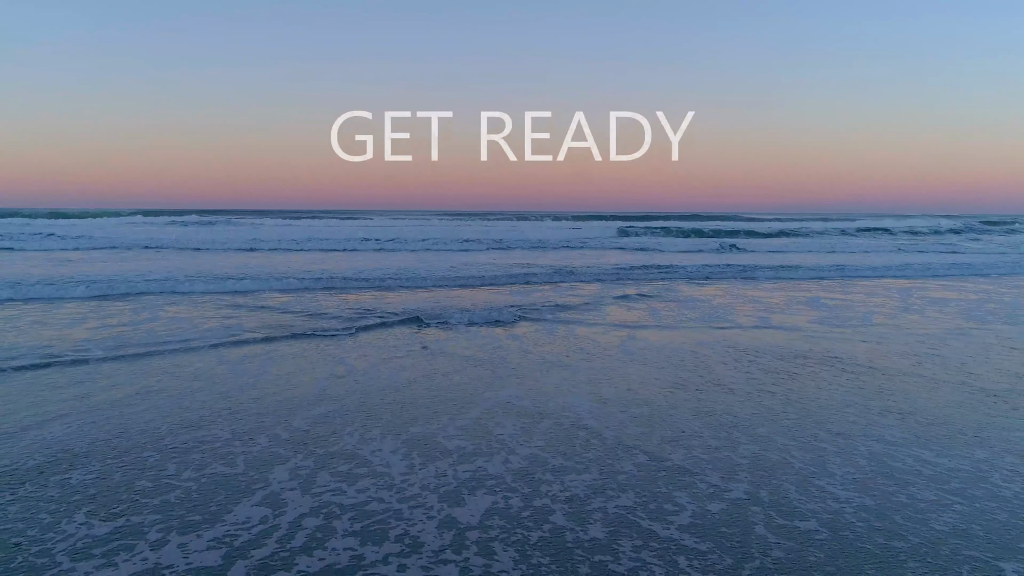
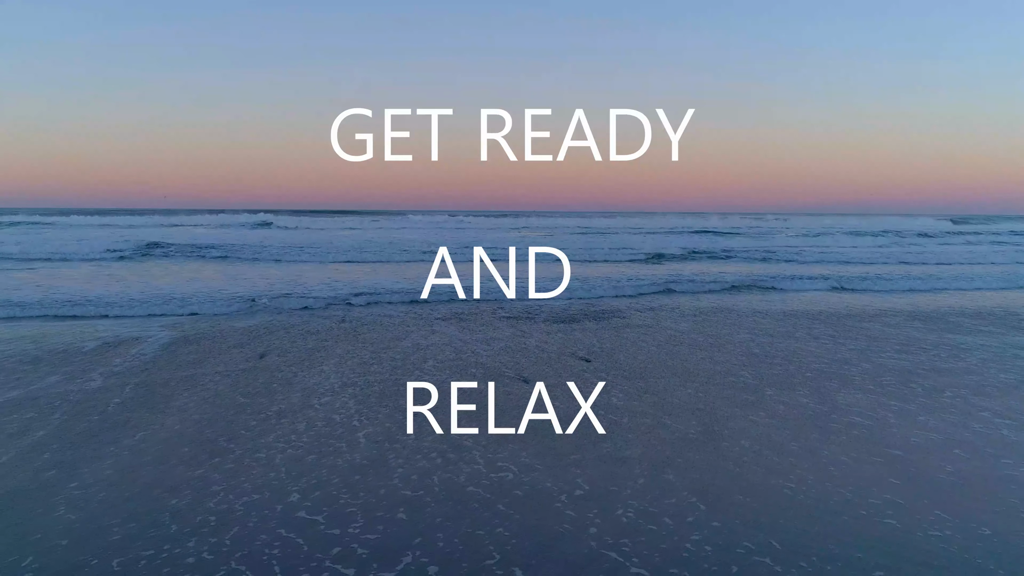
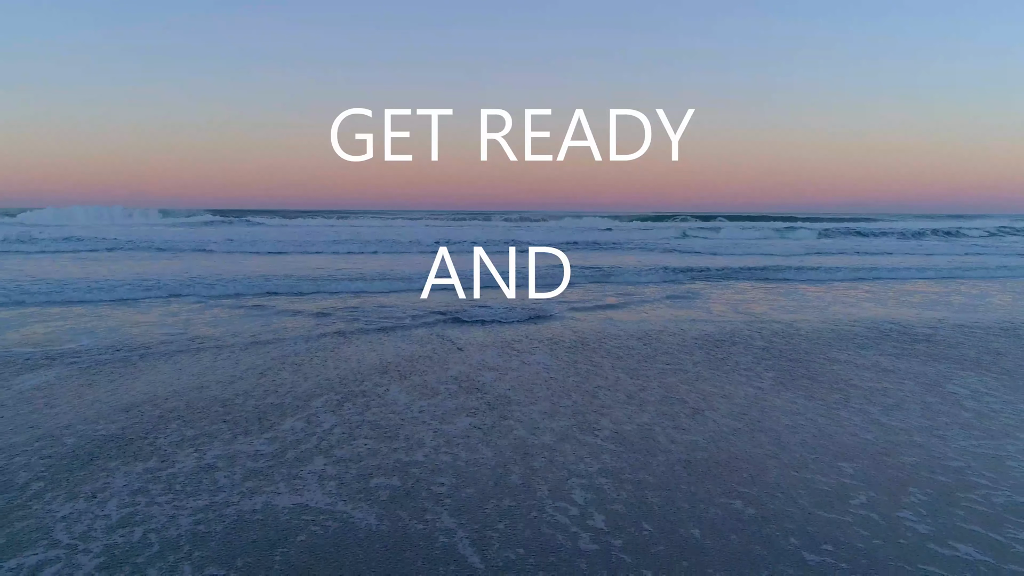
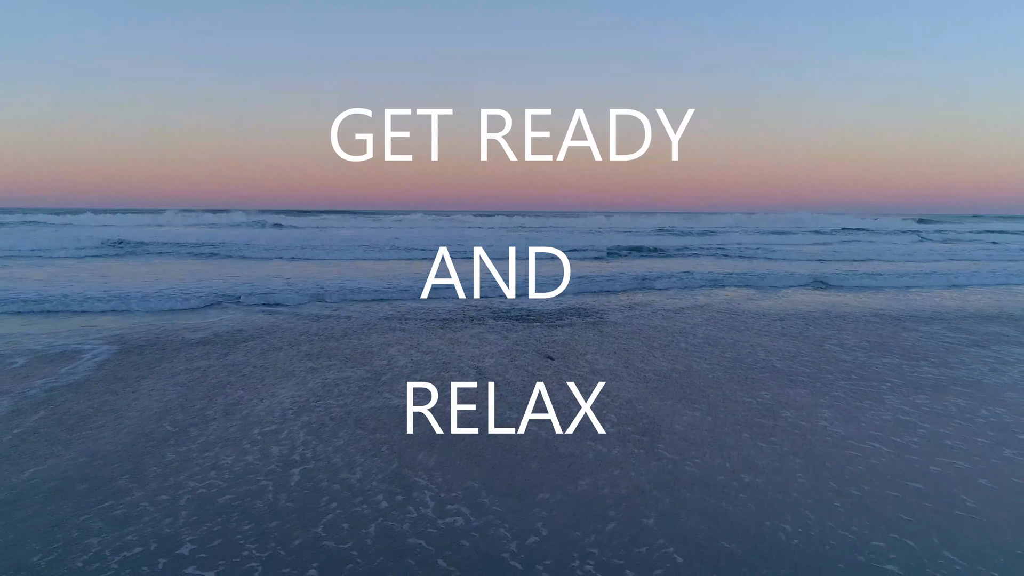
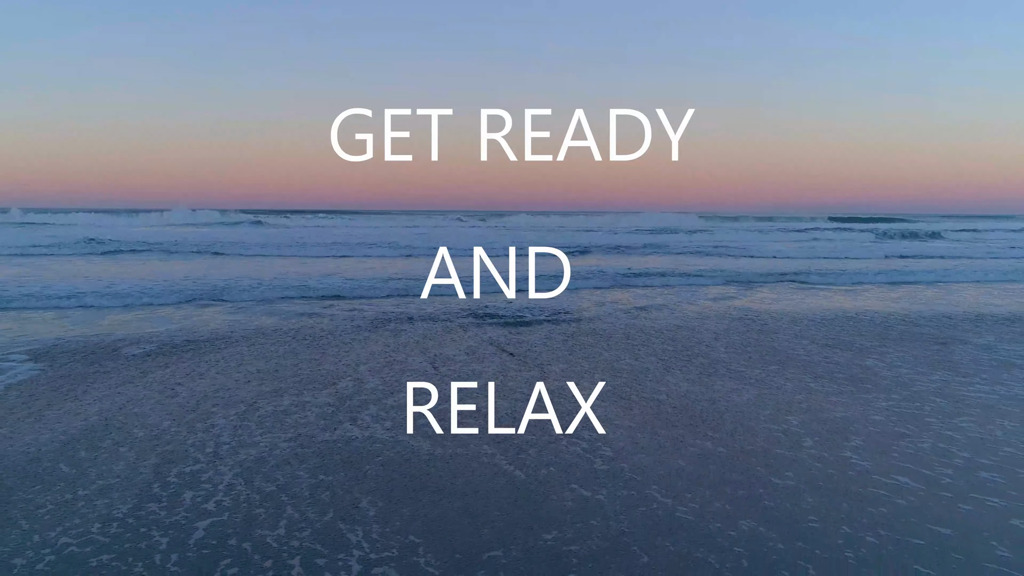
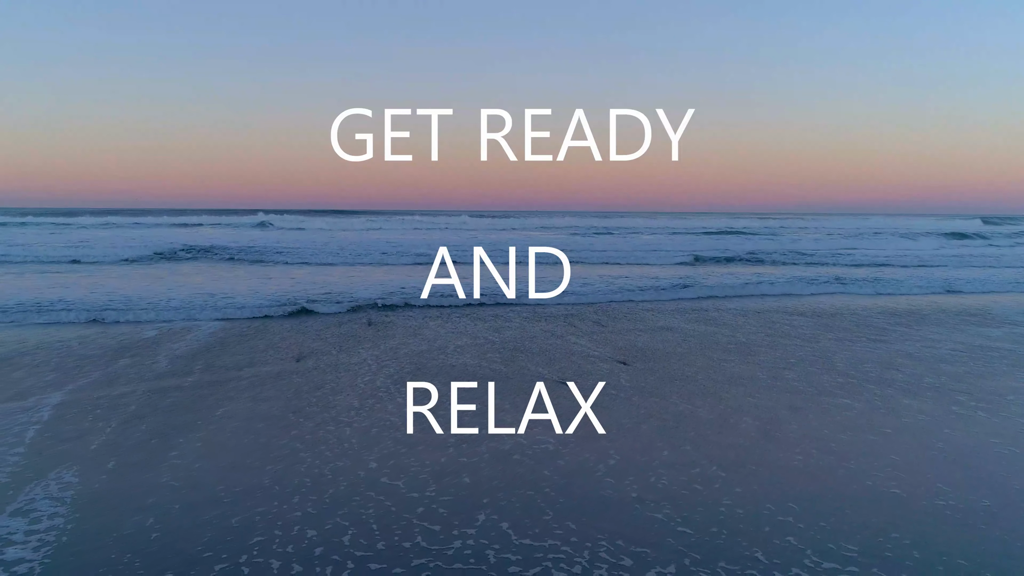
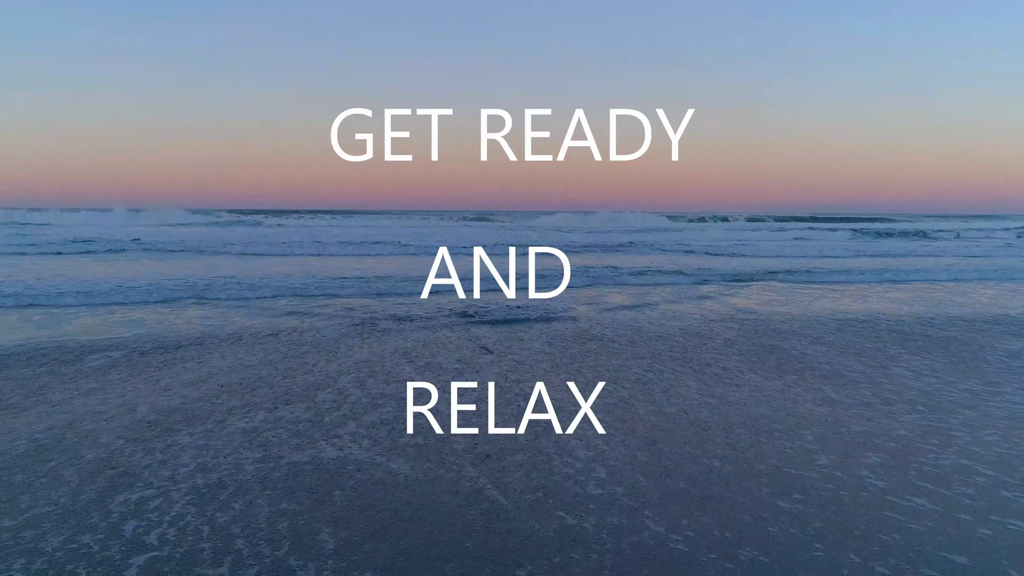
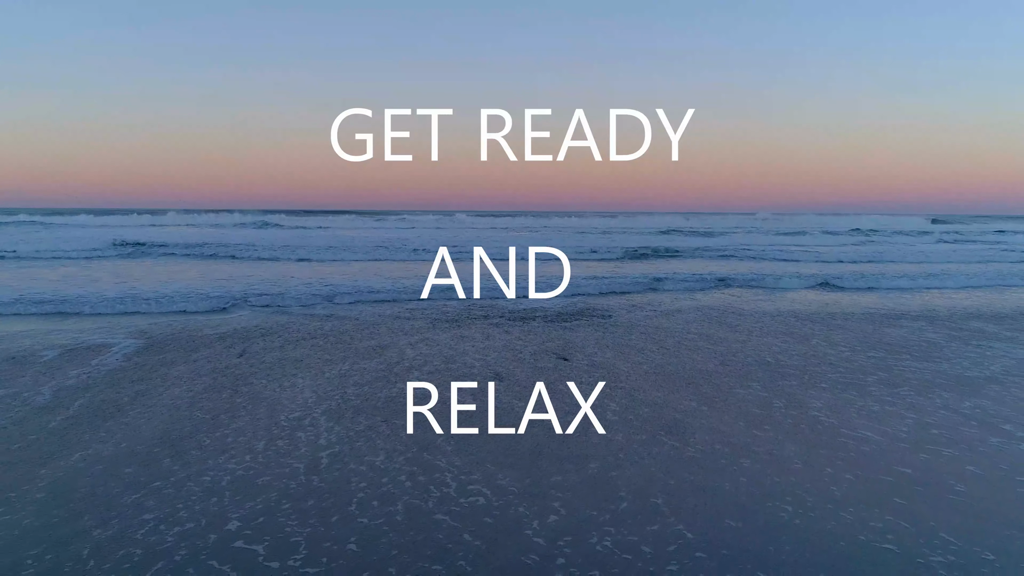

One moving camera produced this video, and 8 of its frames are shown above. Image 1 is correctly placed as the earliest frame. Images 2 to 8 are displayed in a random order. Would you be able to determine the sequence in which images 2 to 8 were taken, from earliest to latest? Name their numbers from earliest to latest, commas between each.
3, 7, 5, 4, 8, 2, 6
